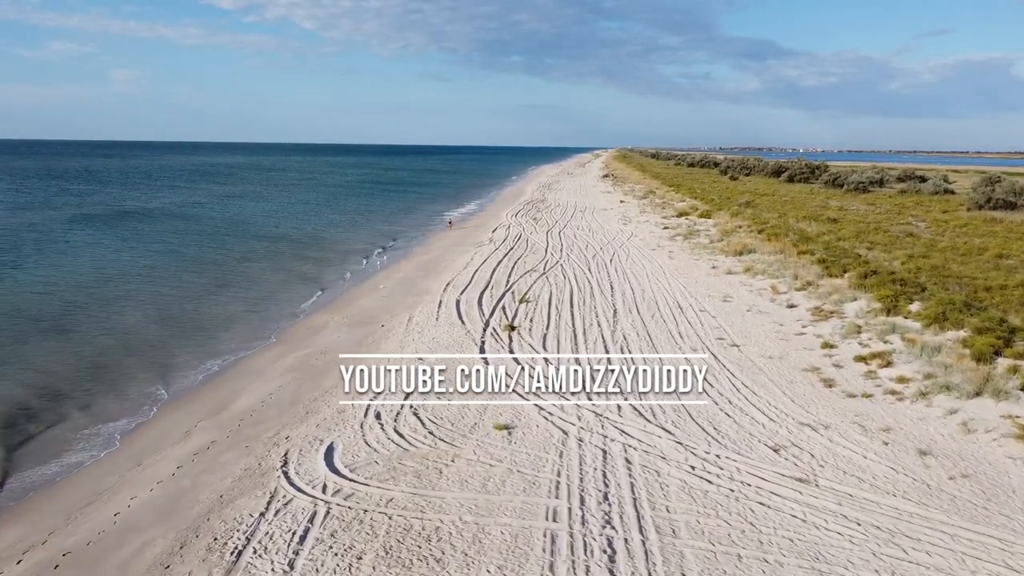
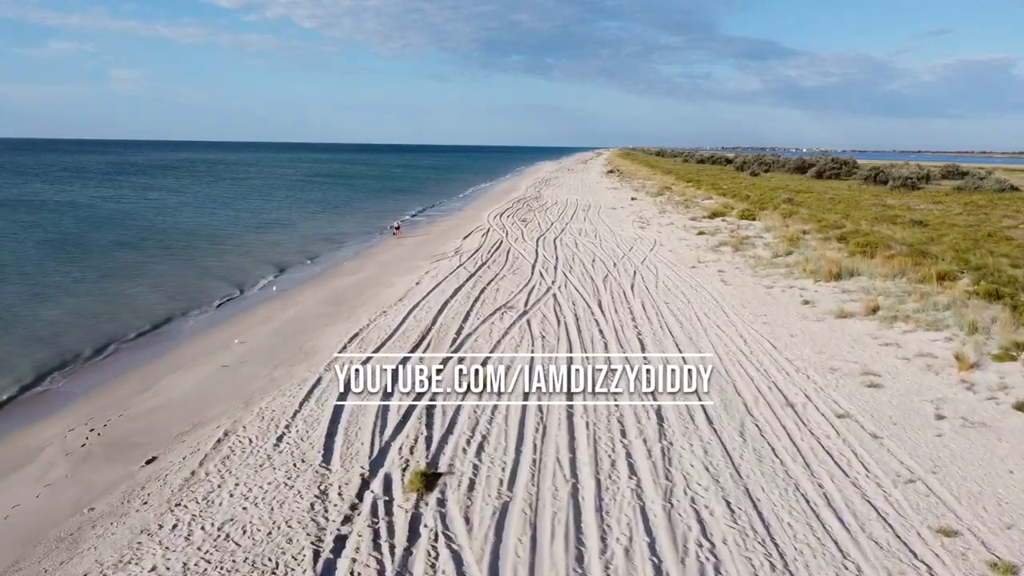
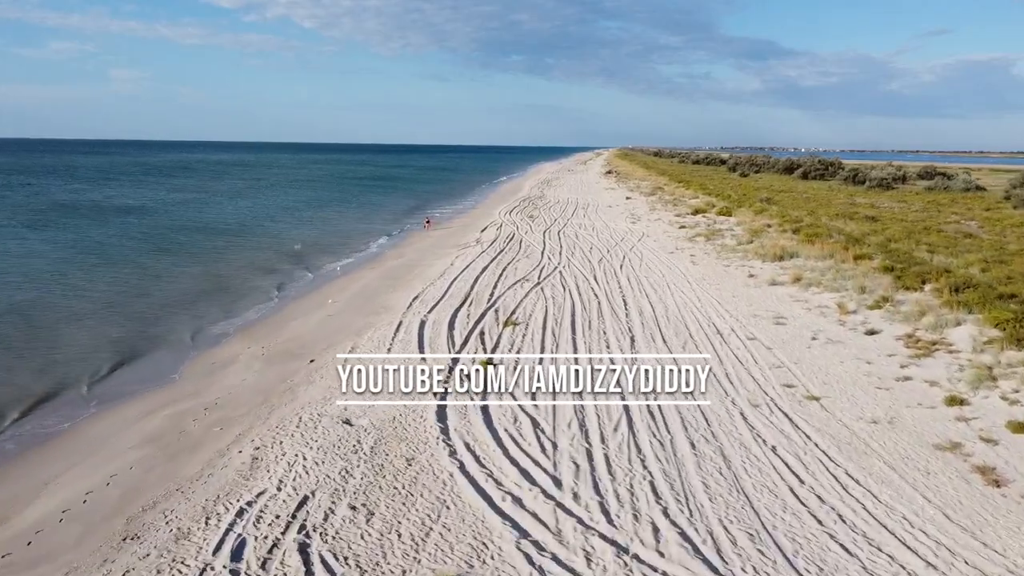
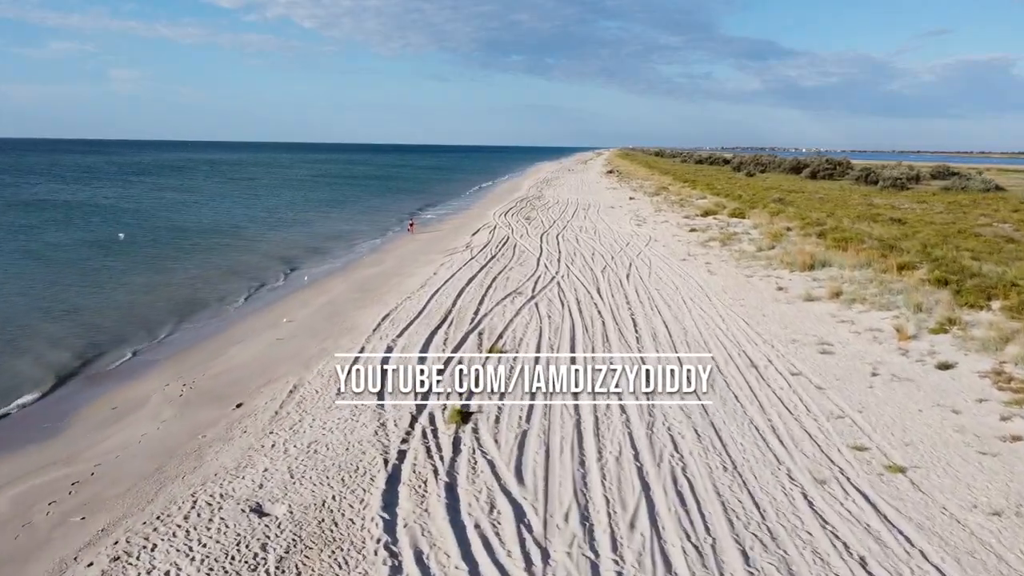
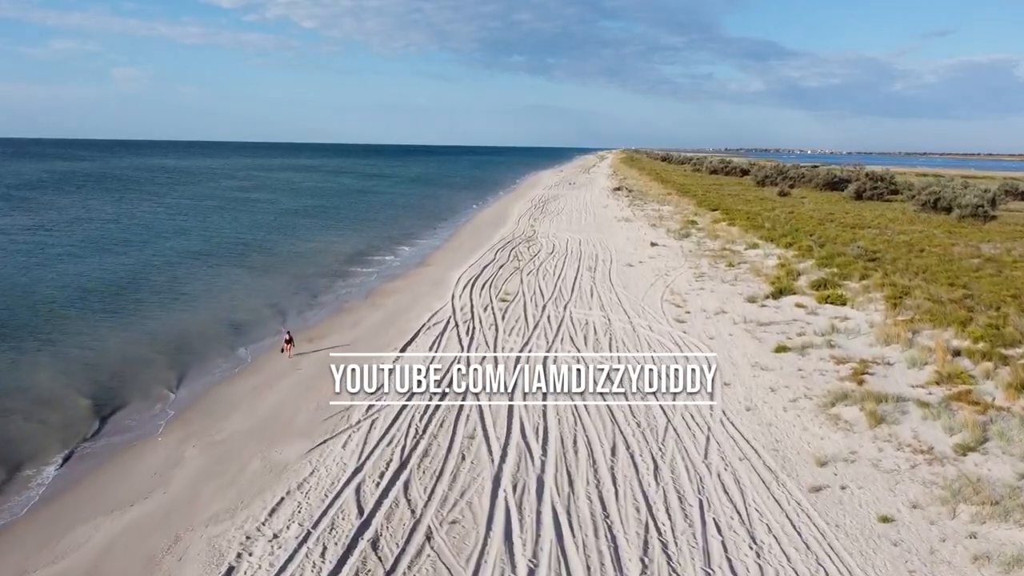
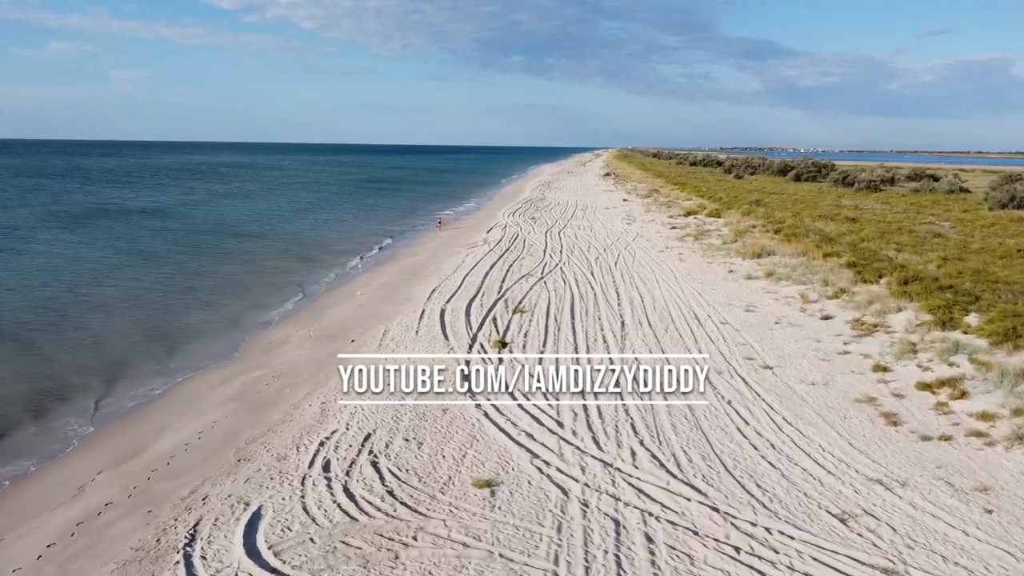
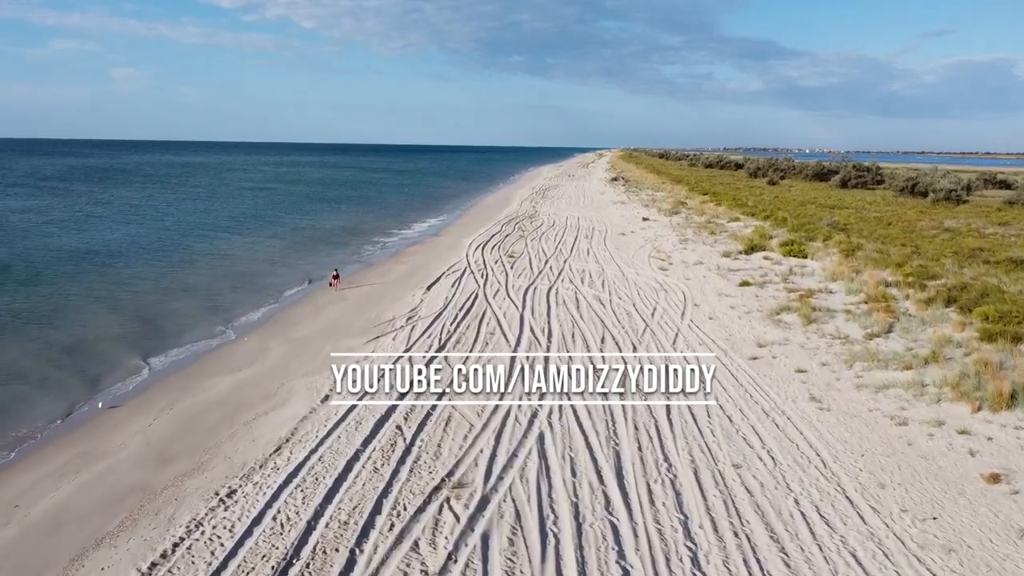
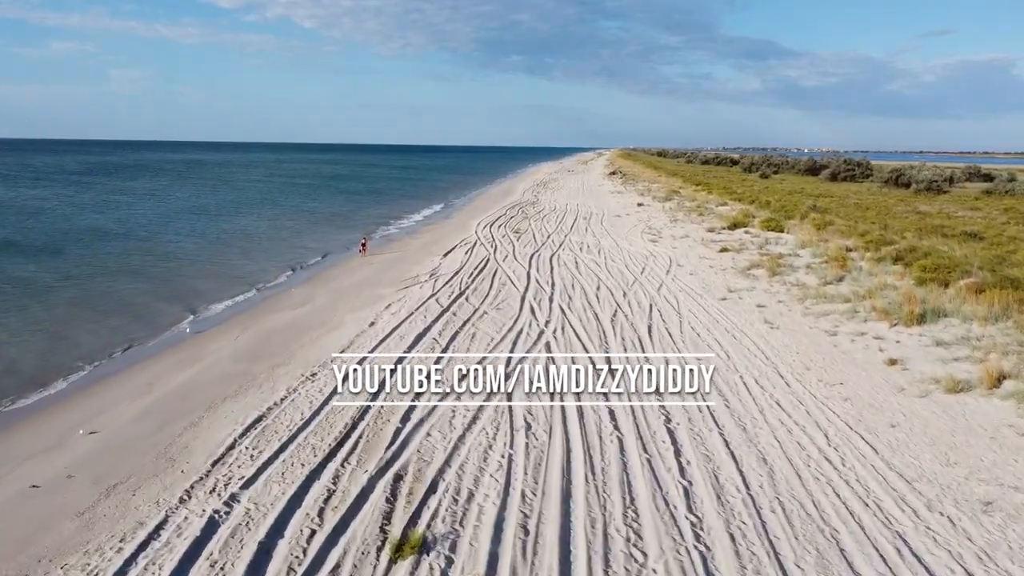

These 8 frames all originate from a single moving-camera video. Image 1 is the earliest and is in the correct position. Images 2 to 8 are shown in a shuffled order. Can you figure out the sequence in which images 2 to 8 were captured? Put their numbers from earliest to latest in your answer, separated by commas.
6, 3, 4, 2, 8, 7, 5
